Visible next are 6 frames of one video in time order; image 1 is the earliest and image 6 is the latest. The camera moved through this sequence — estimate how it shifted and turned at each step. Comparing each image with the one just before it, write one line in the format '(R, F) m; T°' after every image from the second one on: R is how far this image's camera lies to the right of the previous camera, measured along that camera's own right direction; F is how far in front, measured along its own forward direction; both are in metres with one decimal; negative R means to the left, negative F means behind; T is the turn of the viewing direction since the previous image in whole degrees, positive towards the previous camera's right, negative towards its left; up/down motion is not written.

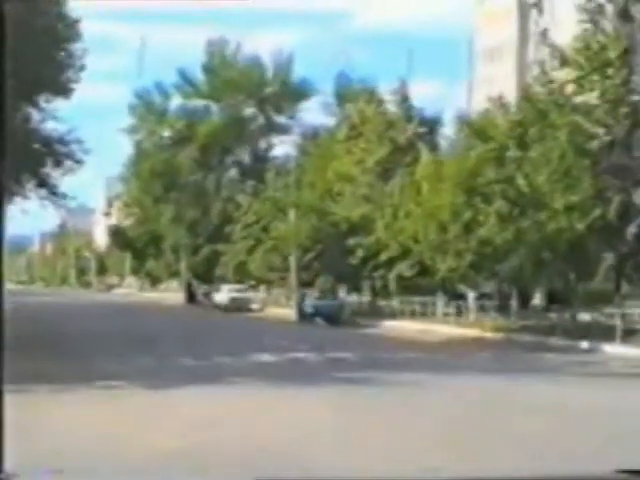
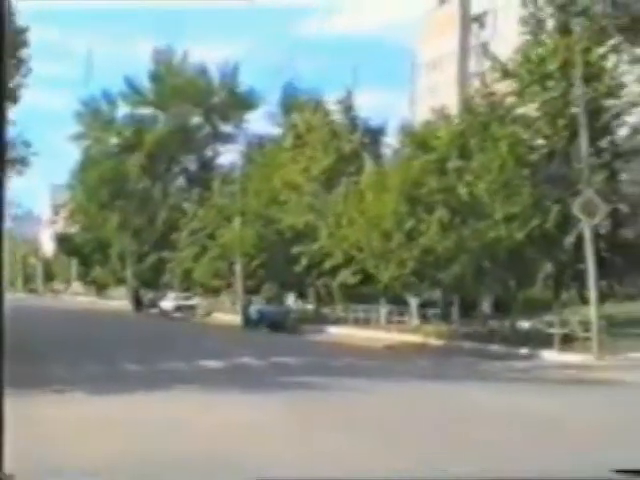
(0.0, -0.1) m; +3°
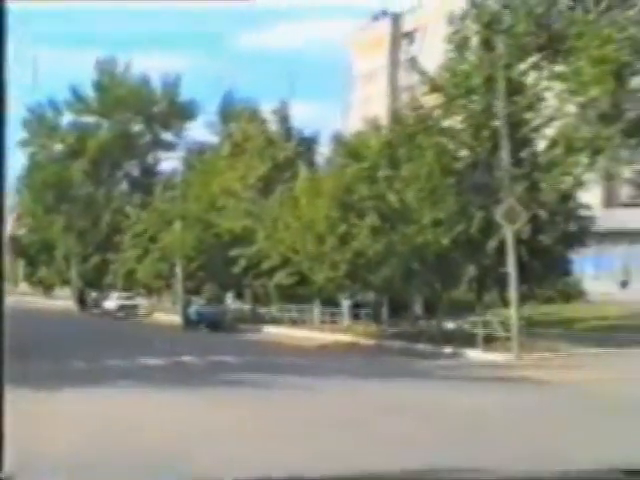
(+0.1, -0.4) m; +3°
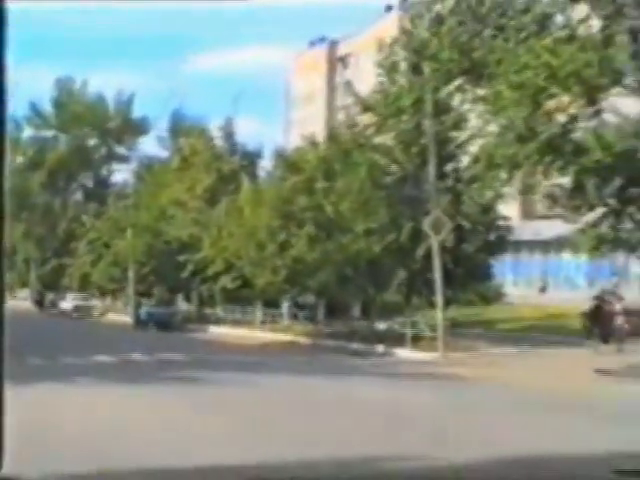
(+0.1, -0.7) m; +2°
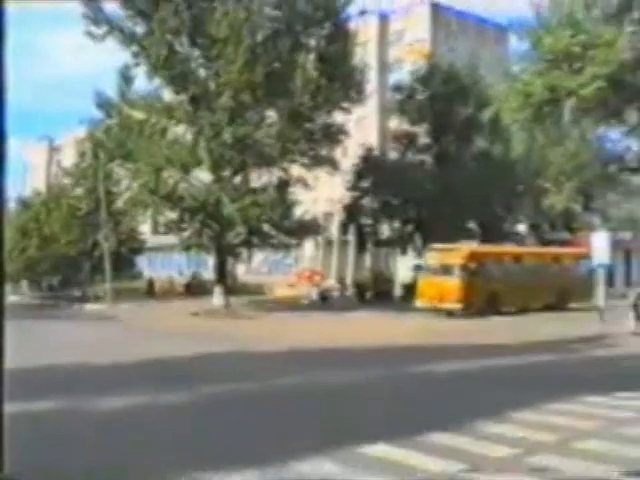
(-0.6, -7.6) m; +16°
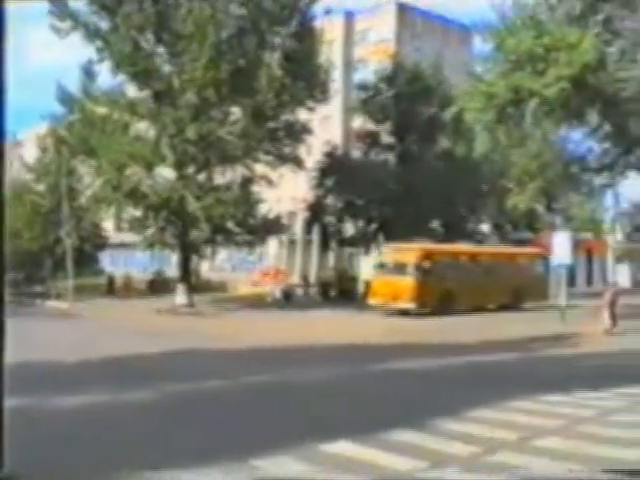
(0.0, 0.0) m; +2°
